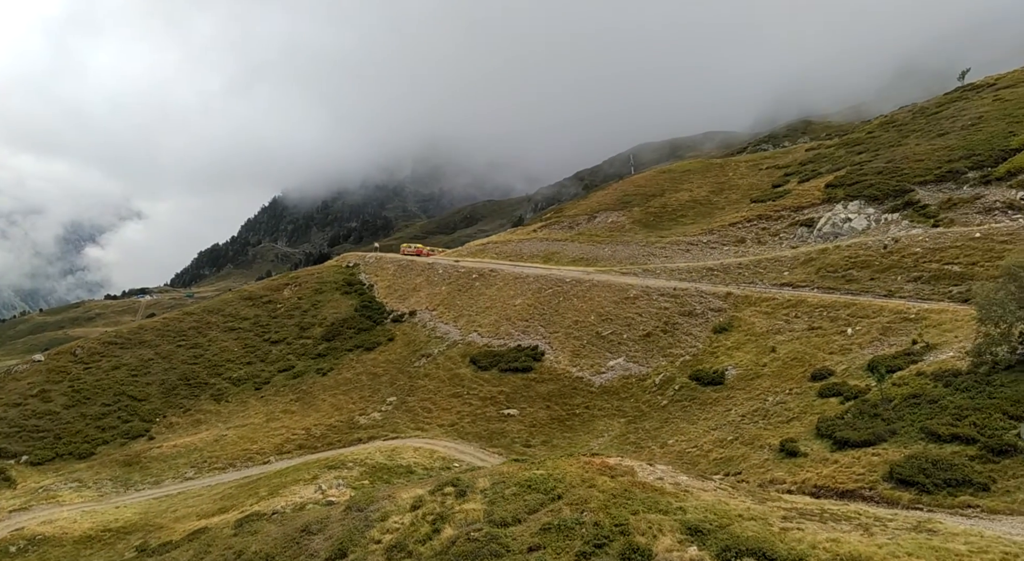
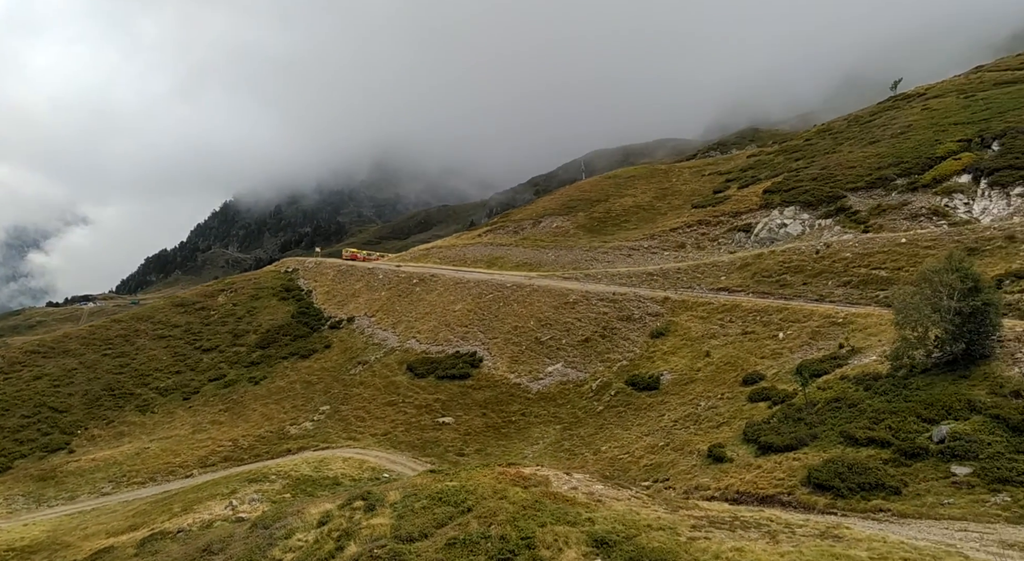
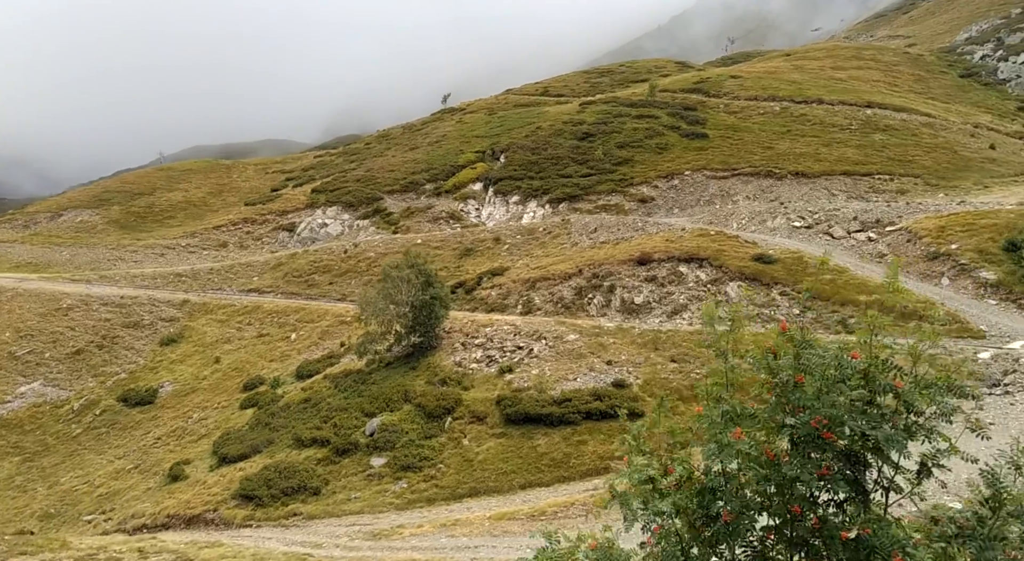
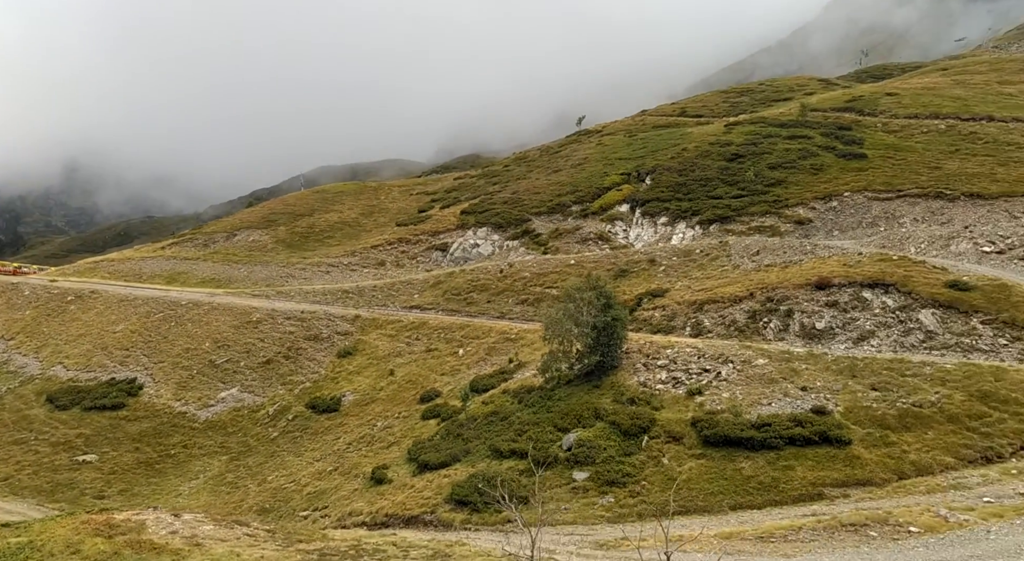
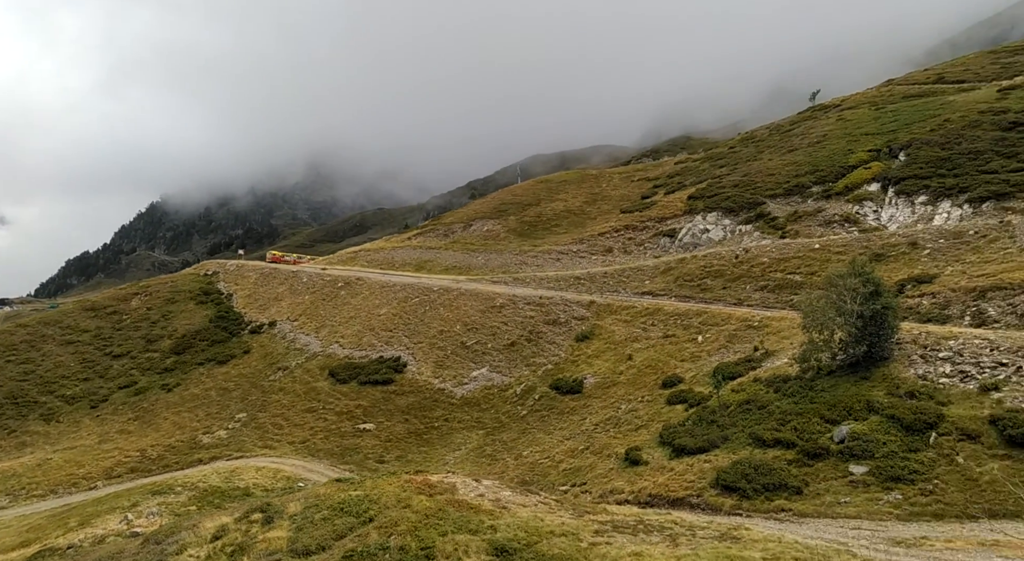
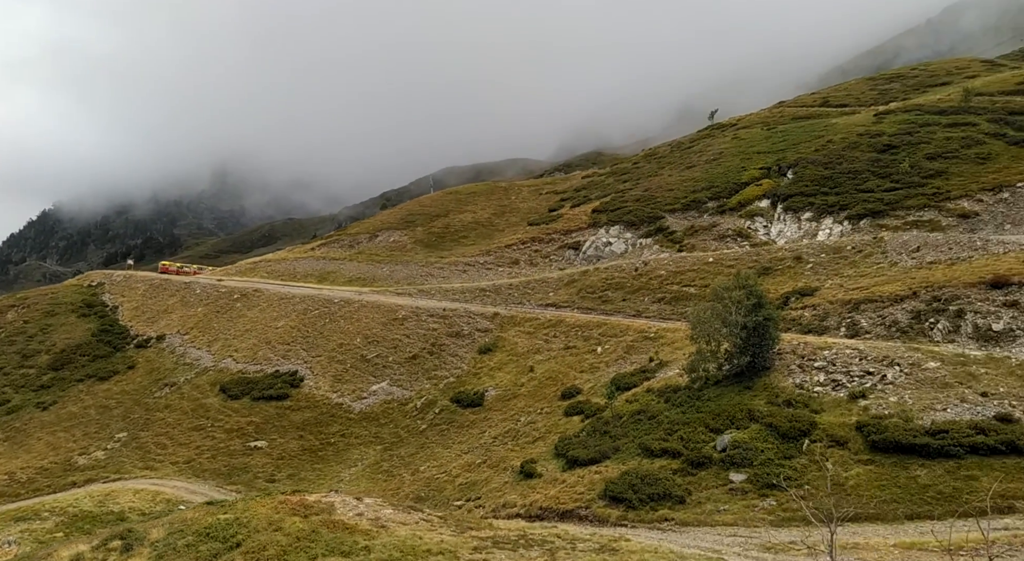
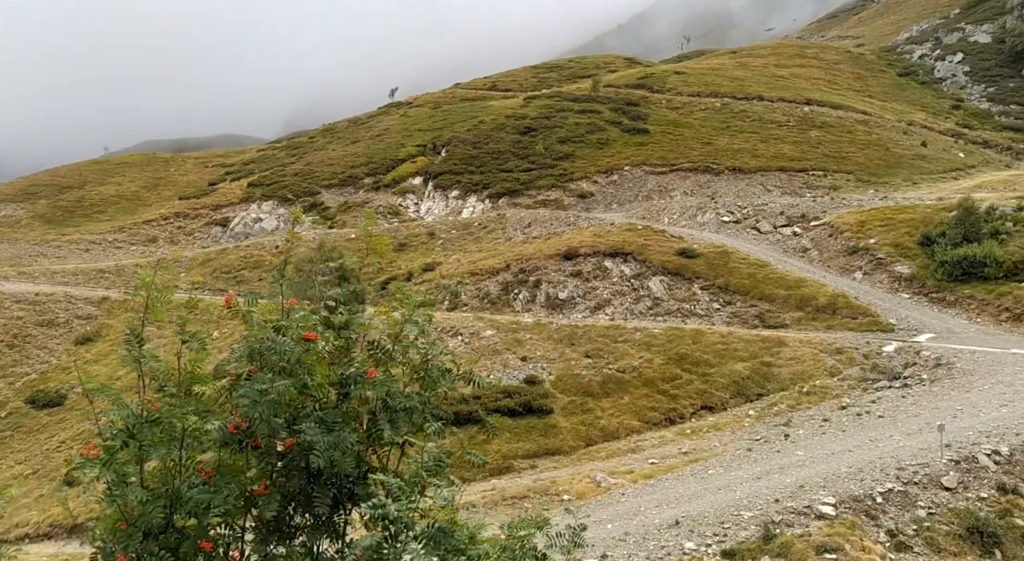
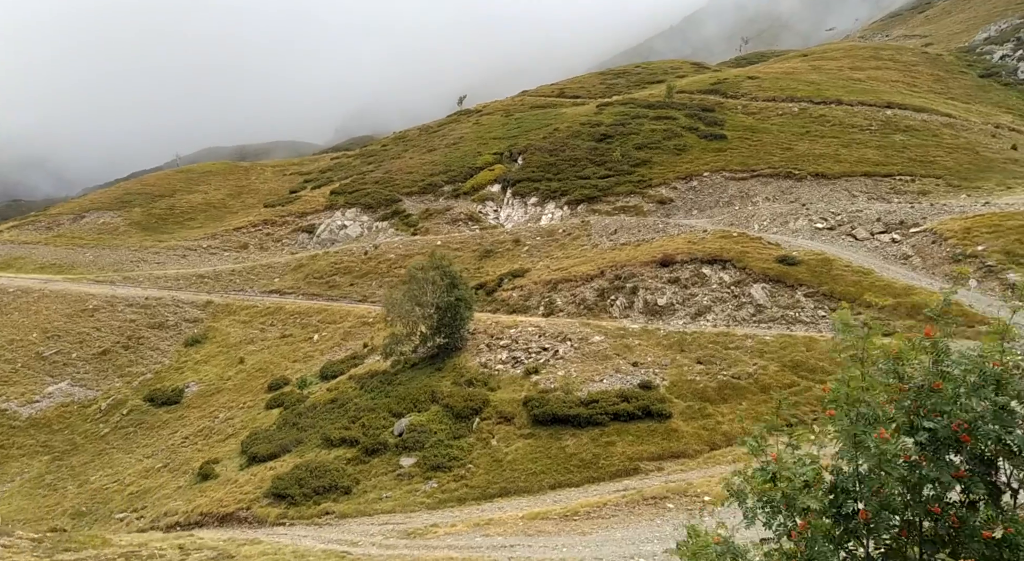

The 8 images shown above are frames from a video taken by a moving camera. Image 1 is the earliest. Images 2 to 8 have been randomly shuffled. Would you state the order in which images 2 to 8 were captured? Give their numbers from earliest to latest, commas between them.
2, 5, 6, 4, 8, 3, 7
